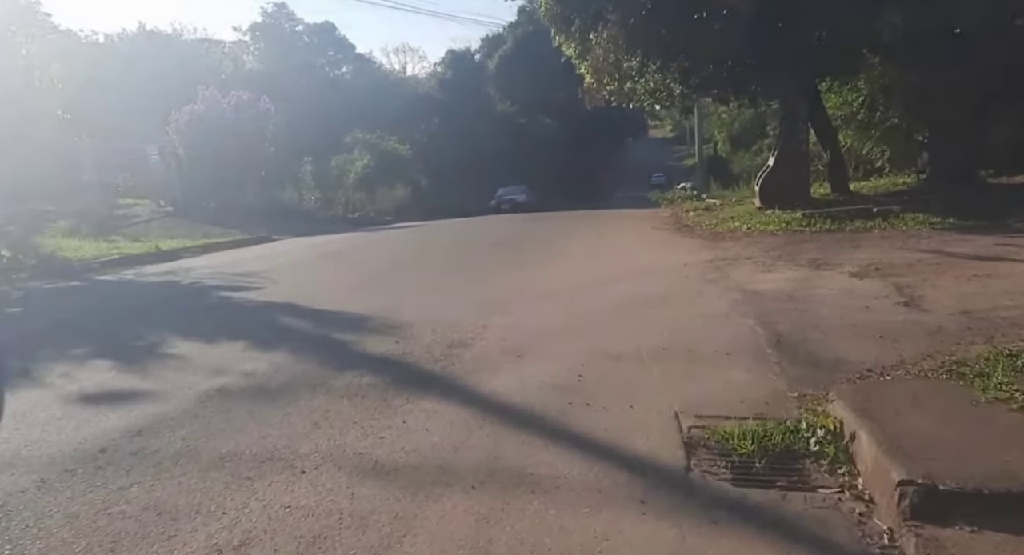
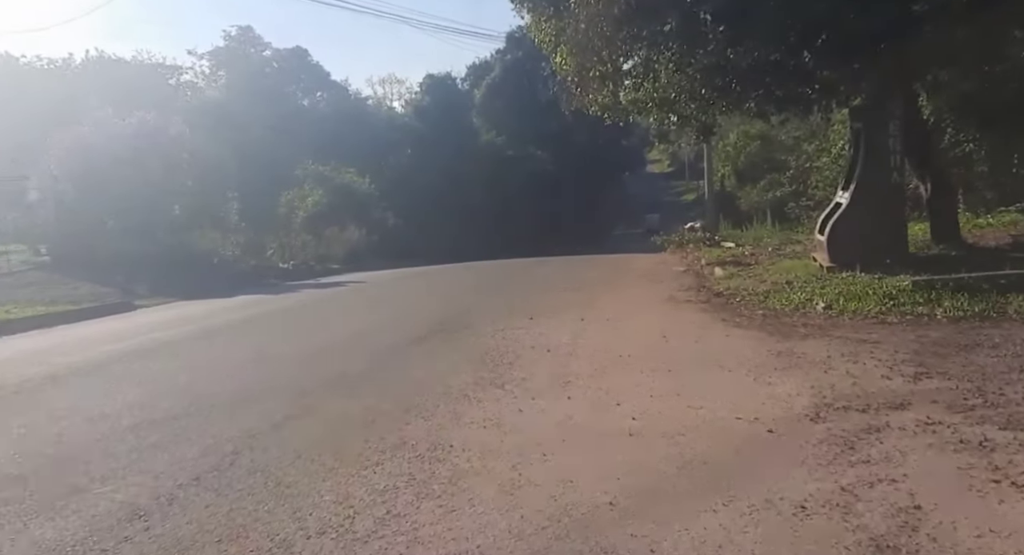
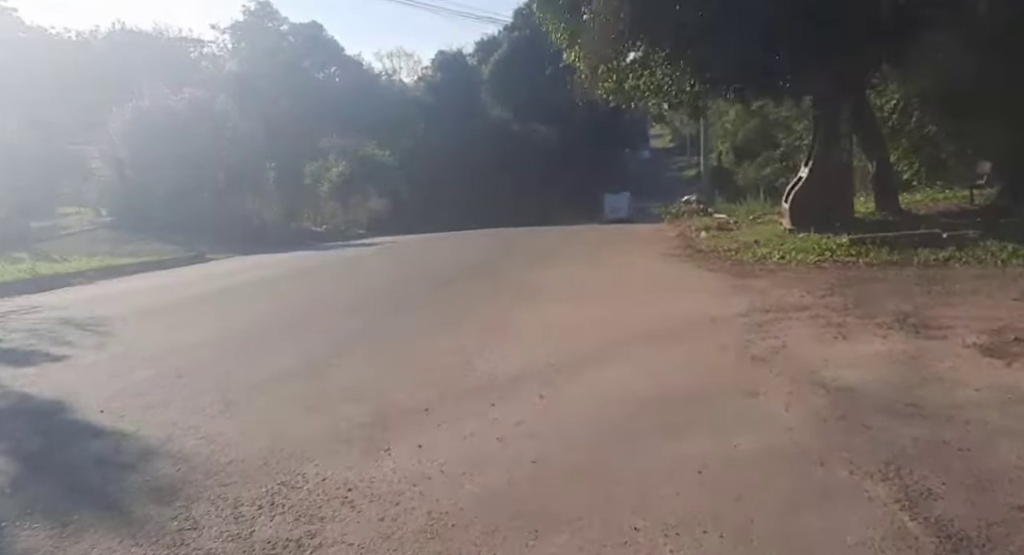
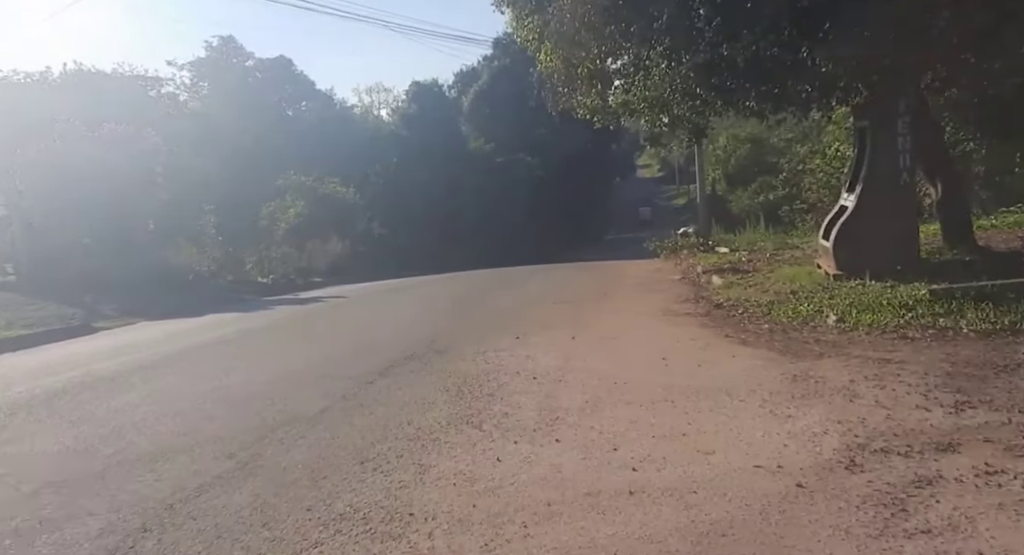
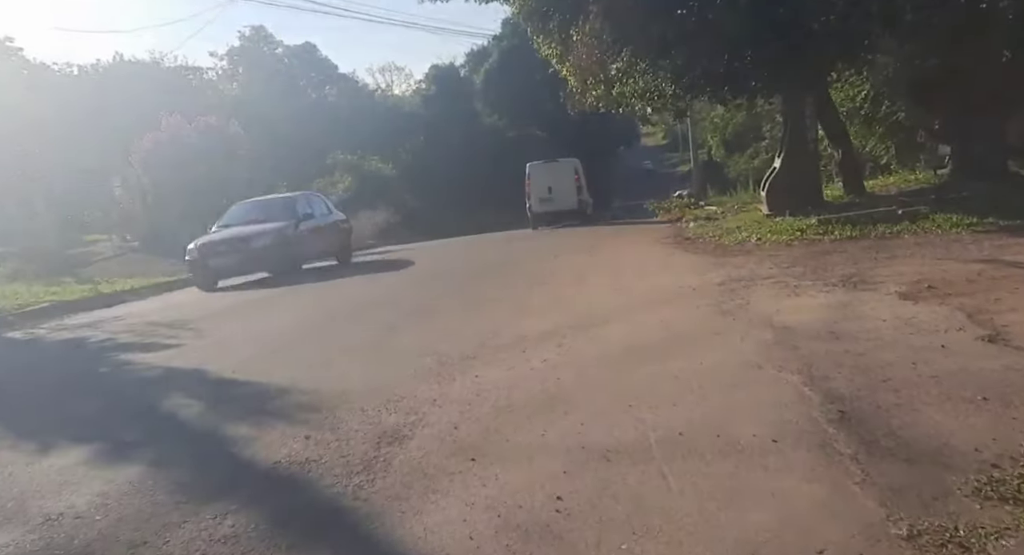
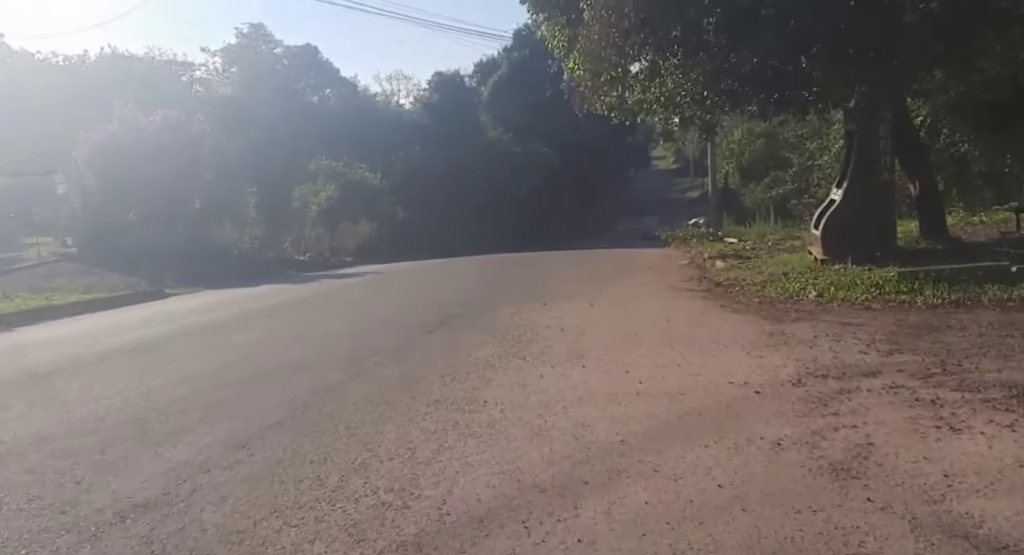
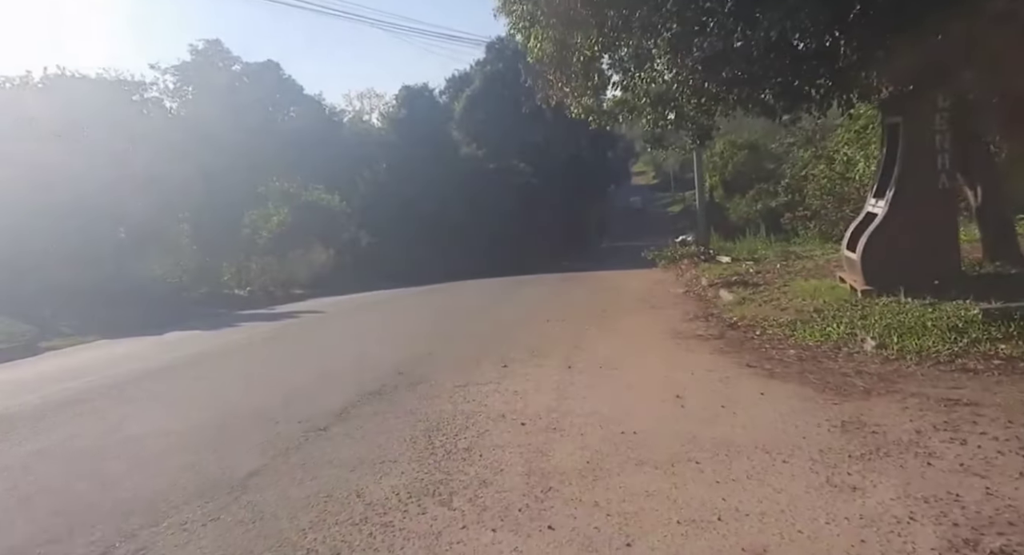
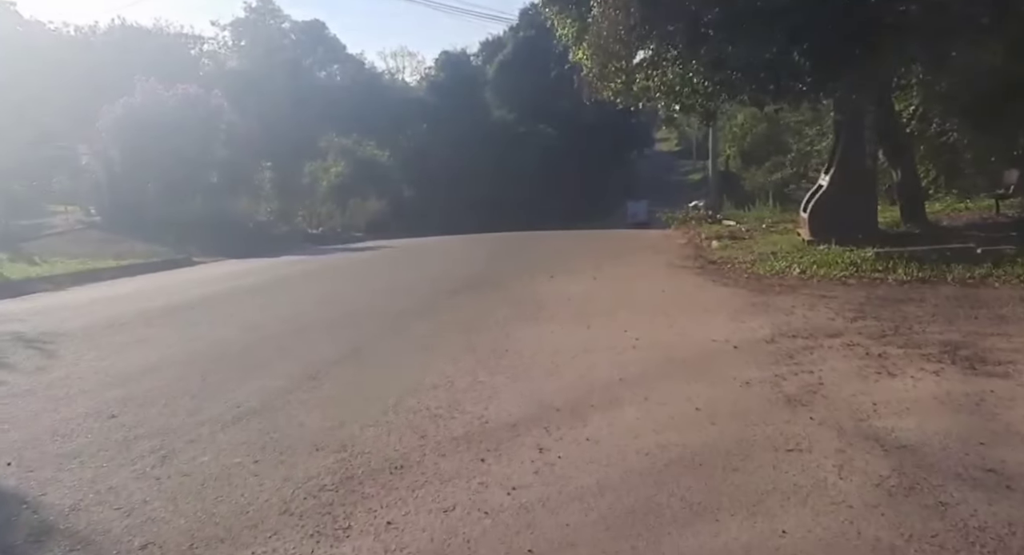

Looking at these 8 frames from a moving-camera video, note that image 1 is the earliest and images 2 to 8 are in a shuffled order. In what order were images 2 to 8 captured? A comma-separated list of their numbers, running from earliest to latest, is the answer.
5, 3, 8, 6, 2, 4, 7
